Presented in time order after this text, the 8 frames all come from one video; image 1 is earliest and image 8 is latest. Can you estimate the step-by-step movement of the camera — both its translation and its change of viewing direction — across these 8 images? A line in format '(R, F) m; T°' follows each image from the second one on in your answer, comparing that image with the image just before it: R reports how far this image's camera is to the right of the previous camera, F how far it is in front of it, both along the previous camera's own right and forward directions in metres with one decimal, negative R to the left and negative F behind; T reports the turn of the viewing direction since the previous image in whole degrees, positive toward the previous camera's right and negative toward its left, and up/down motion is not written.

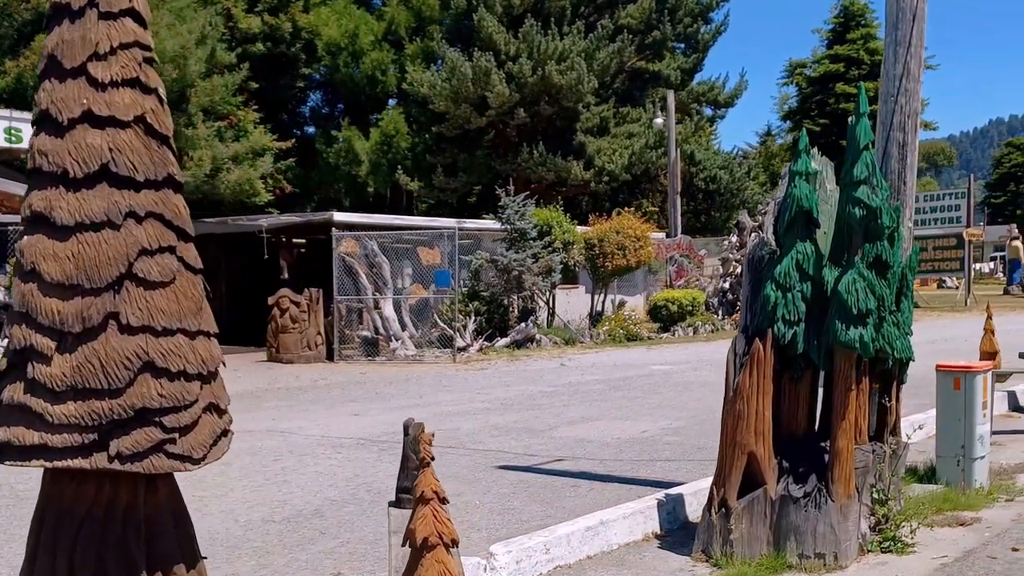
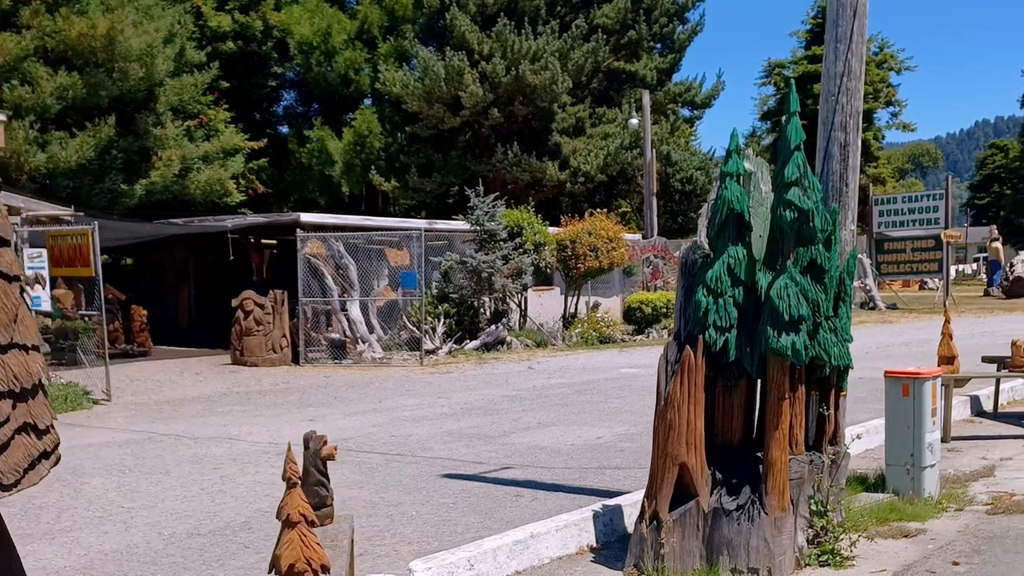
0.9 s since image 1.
(+0.4, +0.2) m; +1°
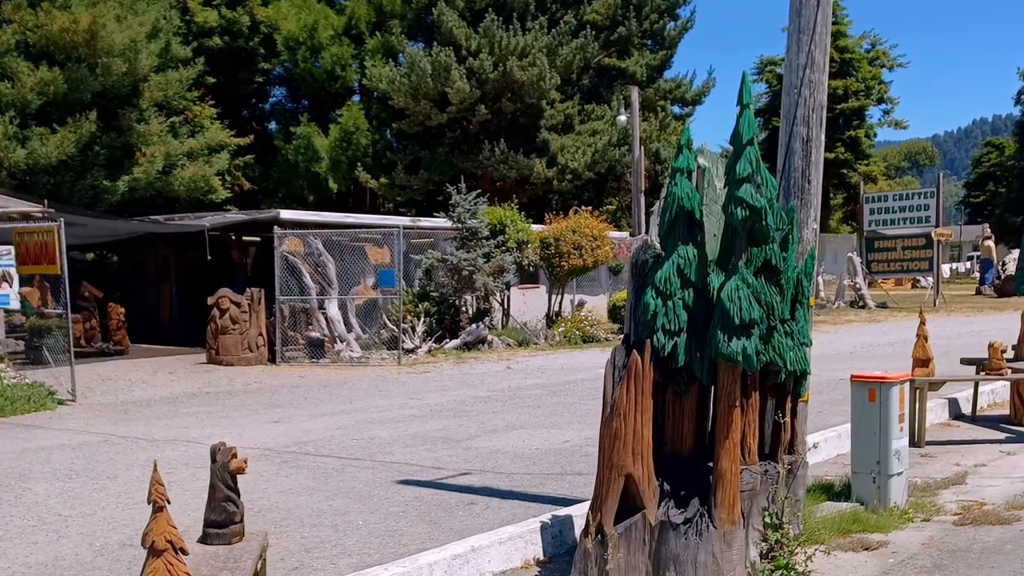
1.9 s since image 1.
(+0.3, +0.3) m; 0°
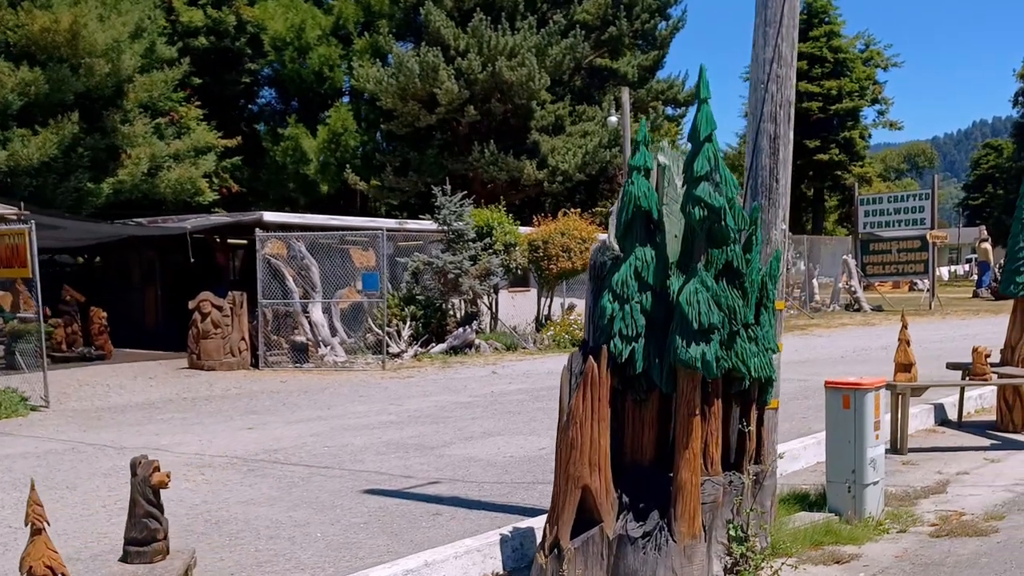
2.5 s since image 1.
(+0.2, +0.2) m; 0°
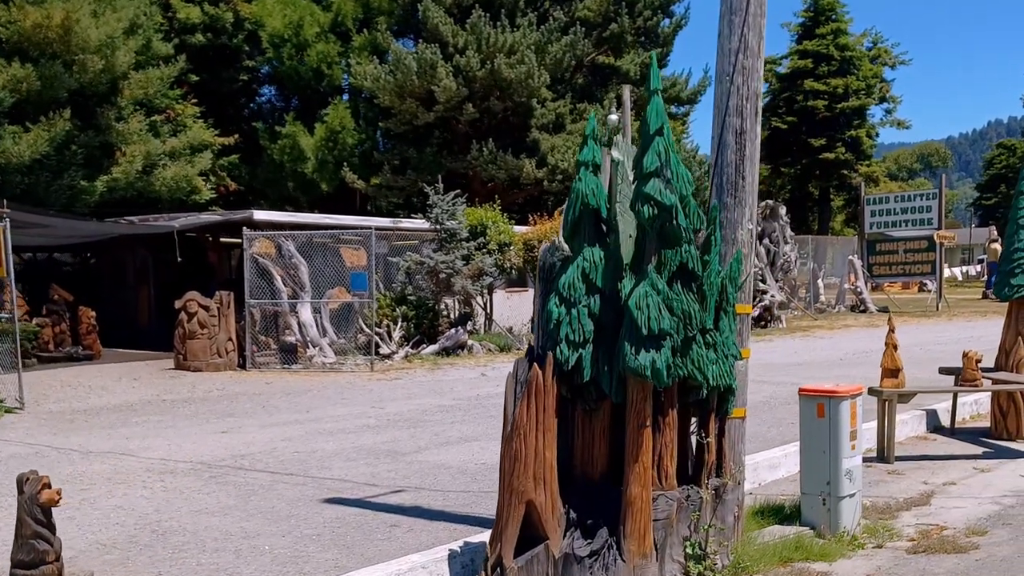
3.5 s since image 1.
(+0.3, +0.3) m; -1°
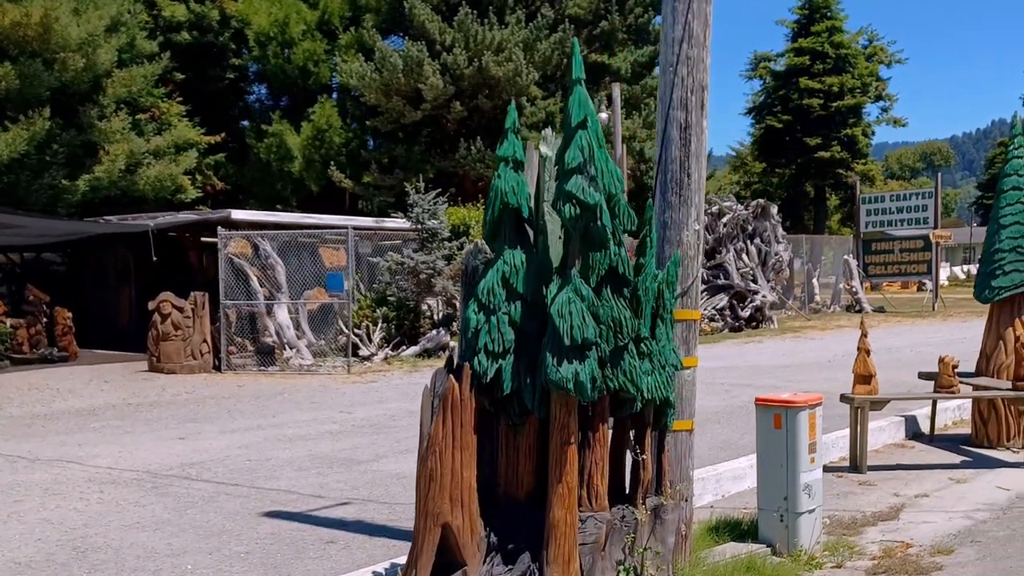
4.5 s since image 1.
(+0.4, +0.4) m; 0°
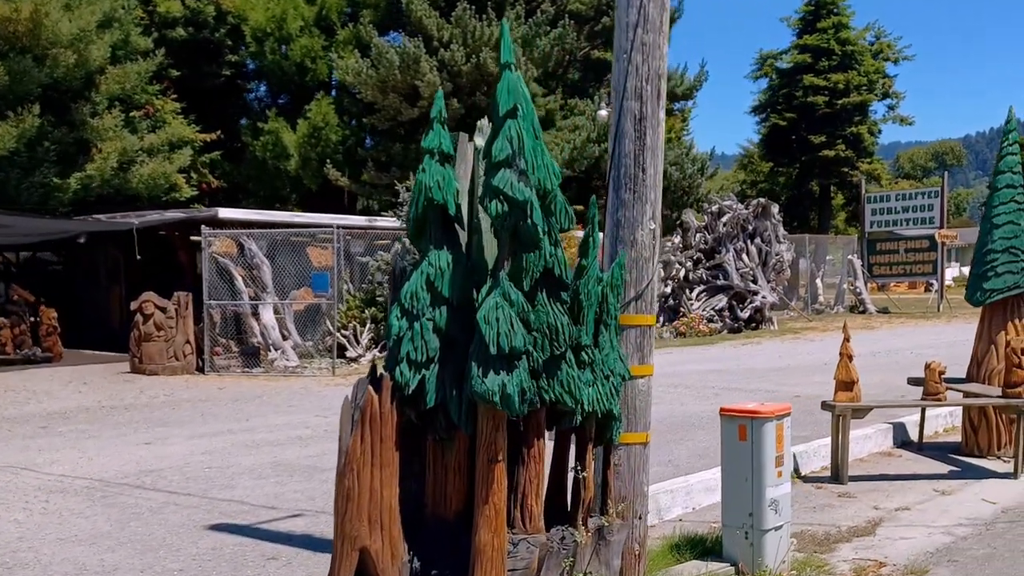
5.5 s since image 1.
(+0.4, +0.3) m; -1°
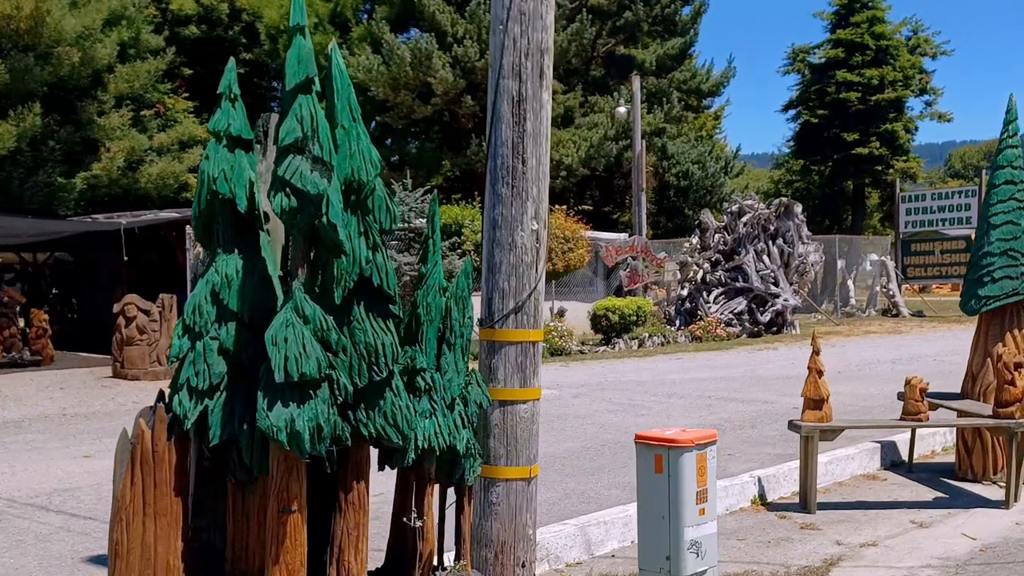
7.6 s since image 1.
(+0.8, +0.7) m; -3°
